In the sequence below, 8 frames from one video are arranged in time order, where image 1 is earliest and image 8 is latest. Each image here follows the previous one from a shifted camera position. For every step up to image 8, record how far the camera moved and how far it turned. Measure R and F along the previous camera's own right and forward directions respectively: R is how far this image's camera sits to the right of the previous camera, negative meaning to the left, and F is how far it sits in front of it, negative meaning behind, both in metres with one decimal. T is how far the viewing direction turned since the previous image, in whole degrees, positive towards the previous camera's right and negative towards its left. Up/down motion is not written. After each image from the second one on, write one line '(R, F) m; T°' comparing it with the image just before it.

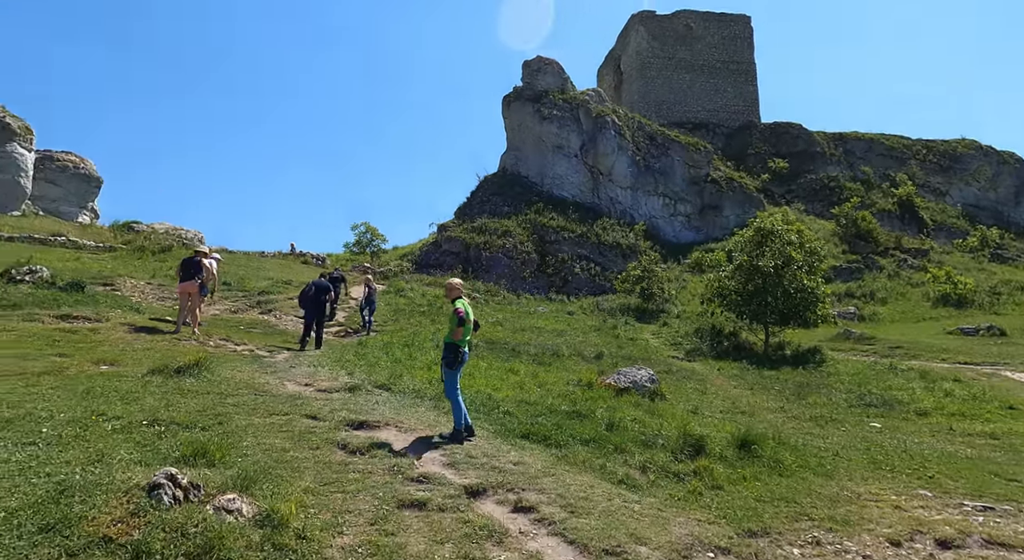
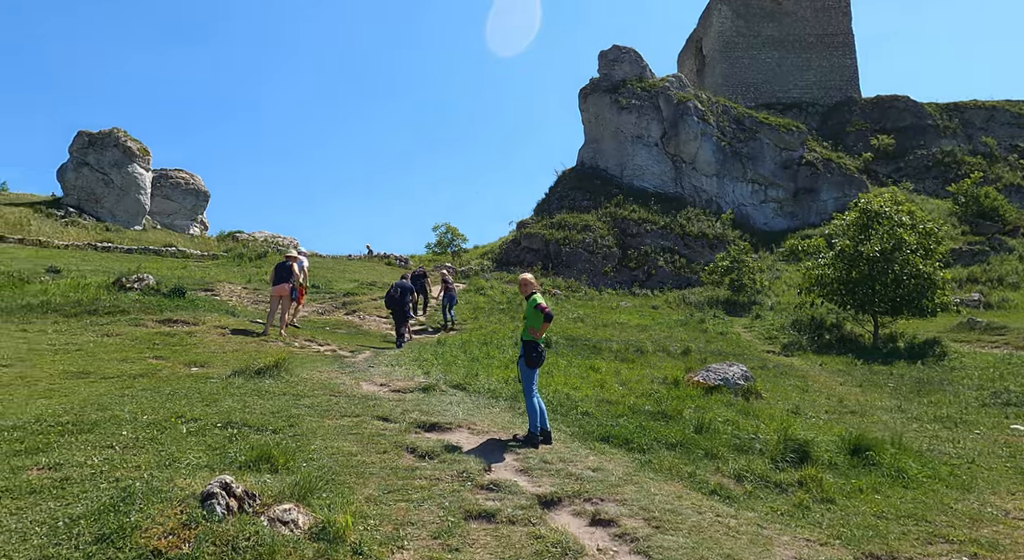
(+0.1, +0.4) m; -7°
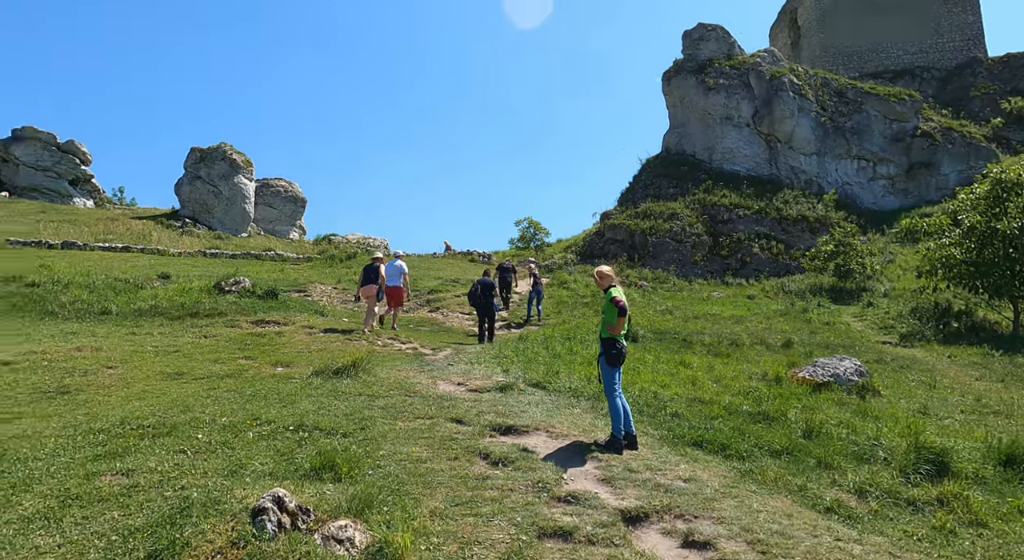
(+0.1, +0.5) m; -8°
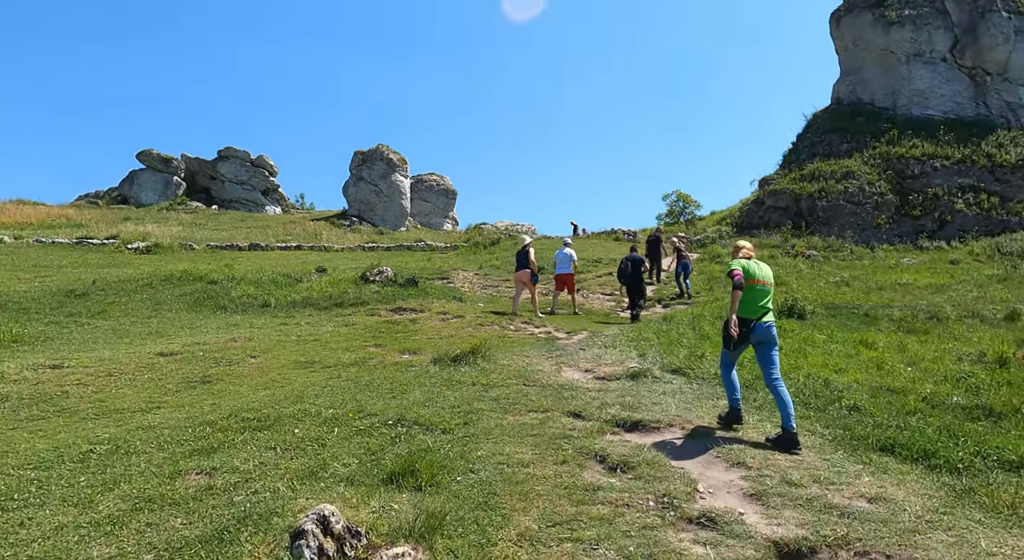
(+0.3, +1.0) m; -14°
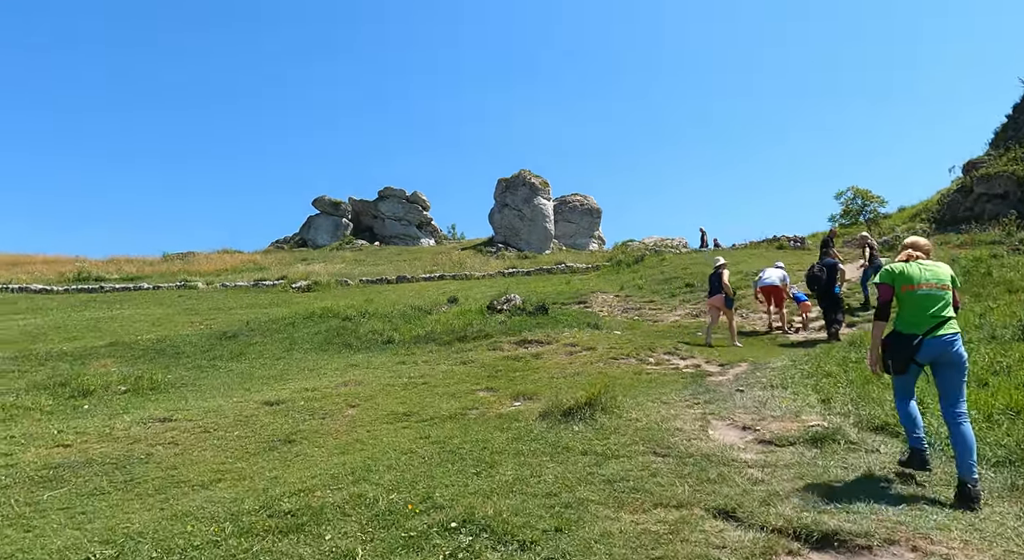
(+0.3, +1.8) m; -13°
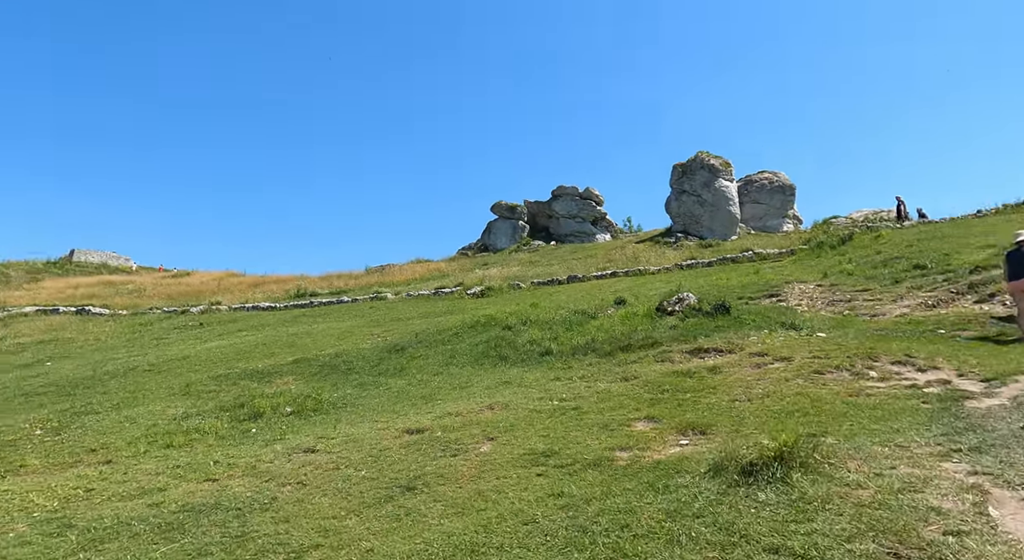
(+0.3, +1.6) m; -16°
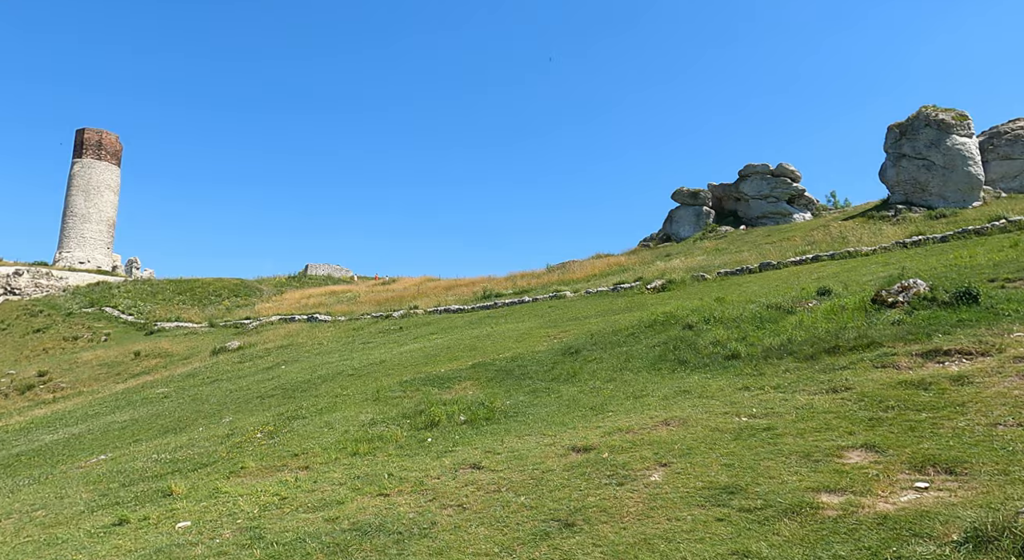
(+0.2, +0.9) m; -16°
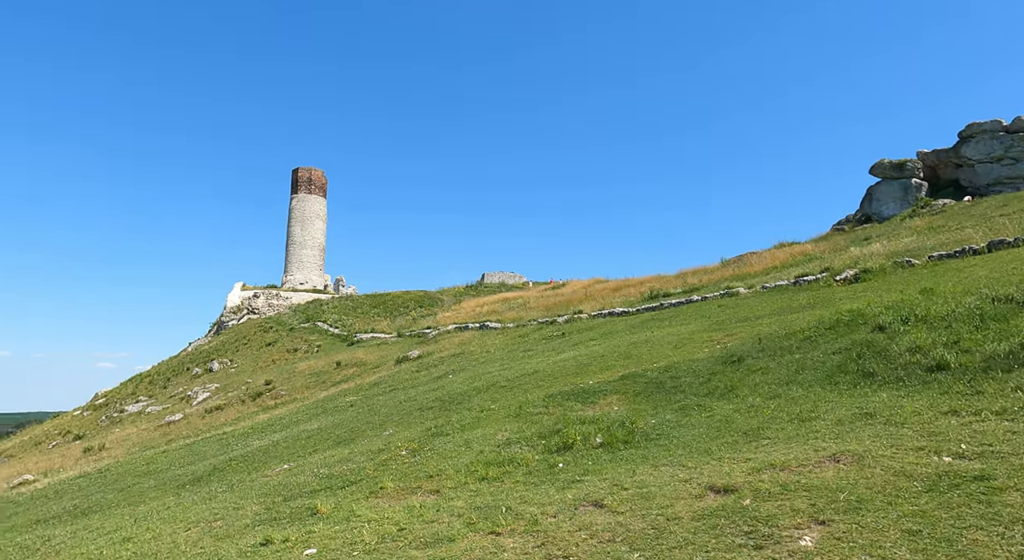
(+0.6, +1.1) m; -15°
